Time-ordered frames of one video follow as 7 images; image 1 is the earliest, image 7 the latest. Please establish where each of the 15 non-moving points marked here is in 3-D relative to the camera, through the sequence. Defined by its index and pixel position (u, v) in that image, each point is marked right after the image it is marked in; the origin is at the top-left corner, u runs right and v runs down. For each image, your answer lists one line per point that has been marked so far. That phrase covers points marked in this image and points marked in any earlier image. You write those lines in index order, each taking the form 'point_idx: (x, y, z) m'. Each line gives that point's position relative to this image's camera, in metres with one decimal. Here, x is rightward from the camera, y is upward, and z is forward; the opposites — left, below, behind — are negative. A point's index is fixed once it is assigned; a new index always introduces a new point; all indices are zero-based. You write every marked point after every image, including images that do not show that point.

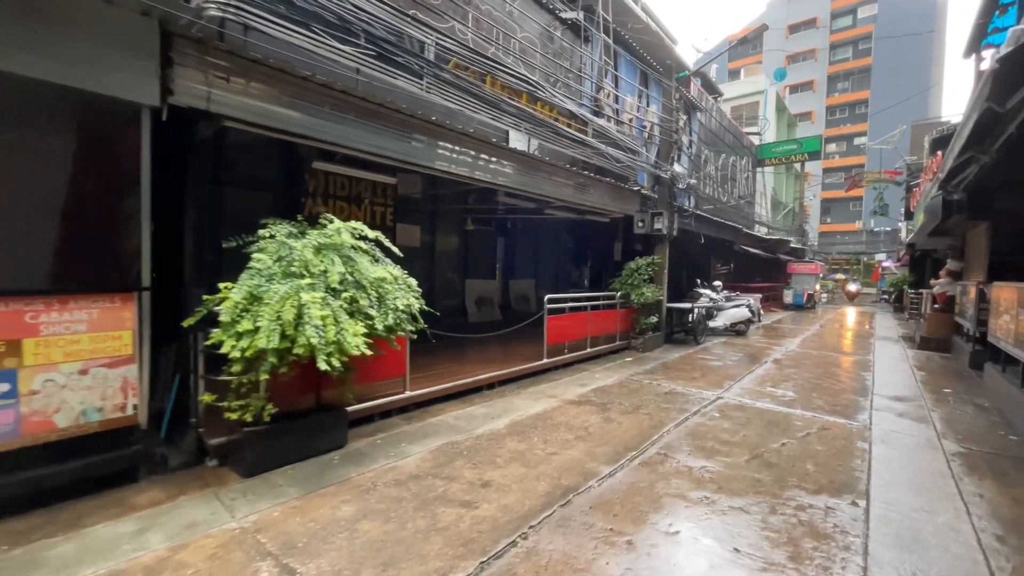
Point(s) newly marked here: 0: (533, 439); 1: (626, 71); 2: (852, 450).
0: (+0.2, -1.4, +4.0) m
1: (+2.9, +5.5, +11.2) m
2: (+3.1, -1.5, +4.0) m
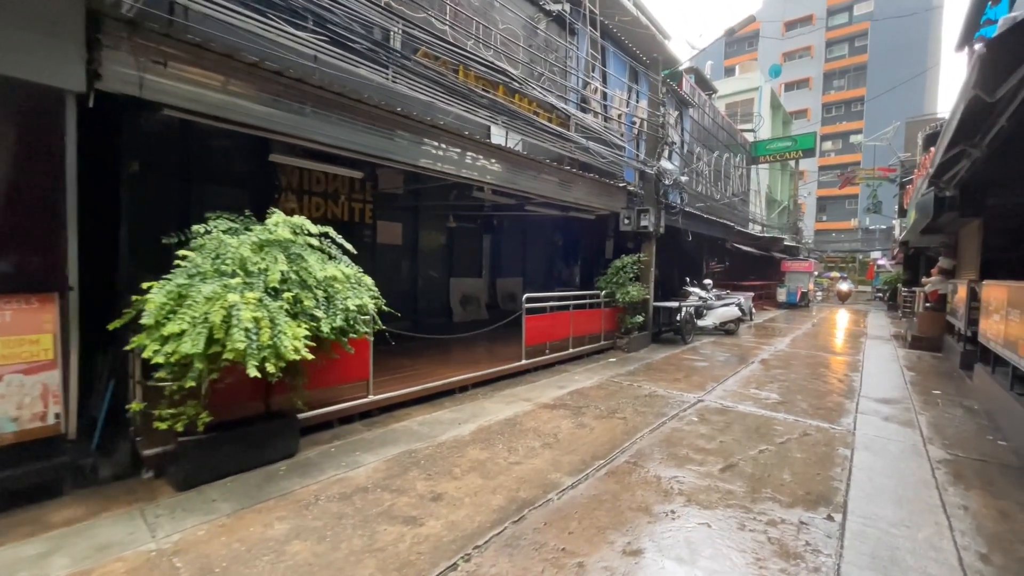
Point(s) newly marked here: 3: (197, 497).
0: (-0.1, -1.4, +3.8) m
1: (+2.6, +5.6, +11.0) m
2: (+2.8, -1.5, +3.8) m
3: (-2.1, -1.4, +2.9) m
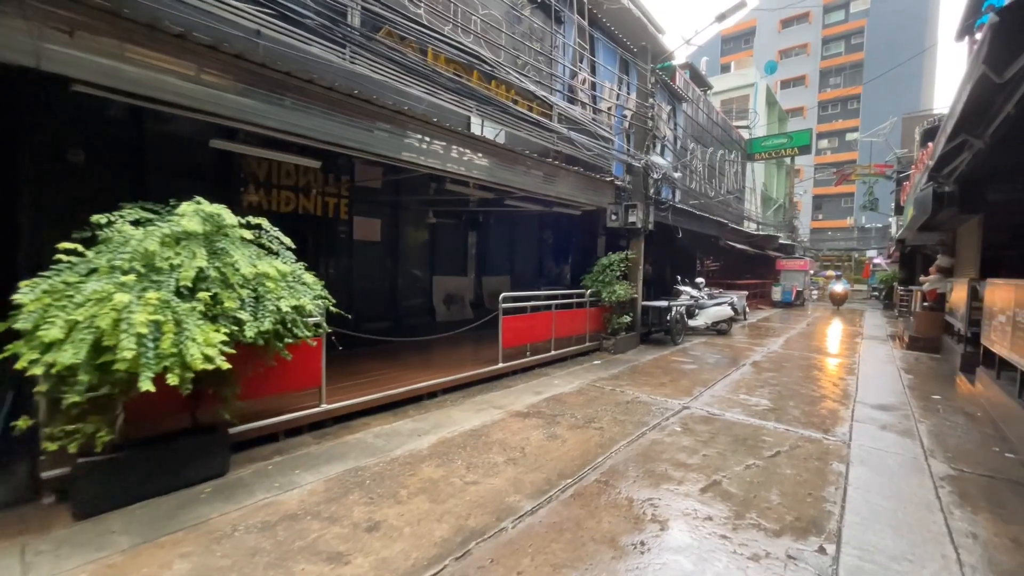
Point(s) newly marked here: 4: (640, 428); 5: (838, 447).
0: (-0.4, -1.4, +3.5) m
1: (+2.2, +5.6, +10.6) m
2: (+2.5, -1.5, +3.5) m
3: (-2.4, -1.4, +2.5) m
4: (+1.3, -1.4, +4.3) m
5: (+3.0, -1.5, +4.0) m
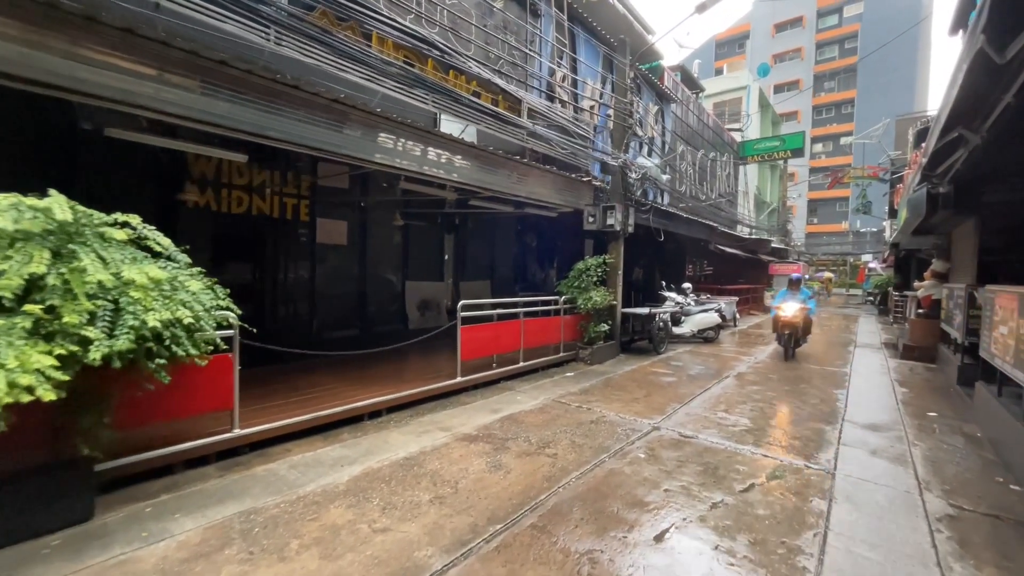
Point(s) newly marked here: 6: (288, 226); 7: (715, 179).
0: (-0.9, -1.4, +3.0) m
1: (+1.7, +5.5, +10.2) m
2: (+2.0, -1.5, +3.0) m
3: (-2.9, -1.4, +2.0) m
4: (+0.8, -1.5, +3.8) m
5: (+2.5, -1.5, +3.5) m
6: (-3.9, +1.1, +7.6) m
7: (+8.6, +4.6, +18.6) m
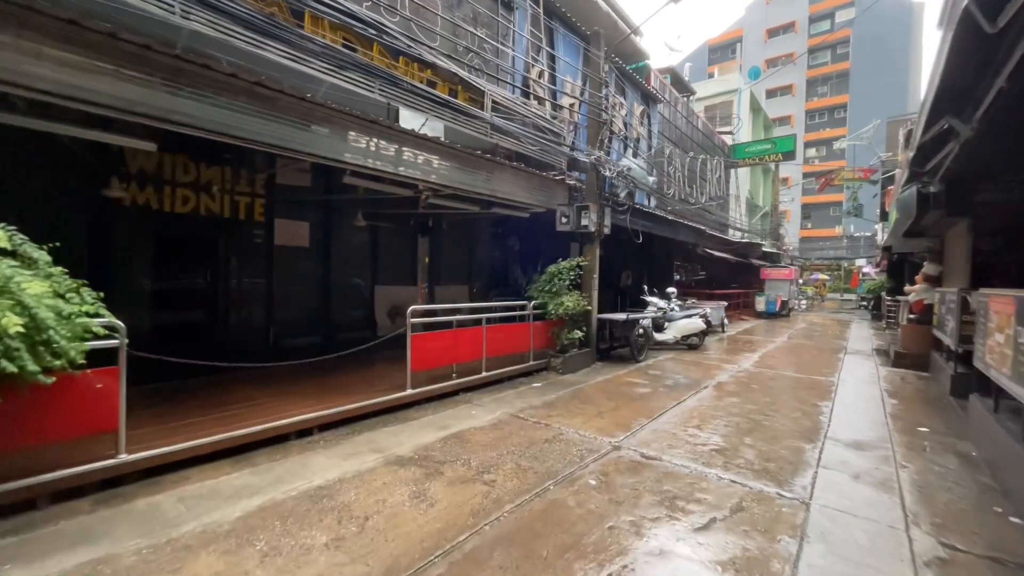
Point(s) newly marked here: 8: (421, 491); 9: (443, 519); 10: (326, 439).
0: (-1.5, -1.5, +2.5) m
1: (+1.1, +5.4, +9.8) m
2: (+1.5, -1.6, +2.5) m
3: (-3.4, -1.4, +1.5) m
4: (+0.2, -1.5, +3.4) m
5: (+2.0, -1.5, +3.1) m
6: (-4.4, +1.0, +7.2) m
7: (+8.0, +4.4, +18.3) m
8: (-0.7, -1.5, +3.2) m
9: (-0.4, -1.5, +2.8) m
10: (-1.7, -1.4, +4.2) m
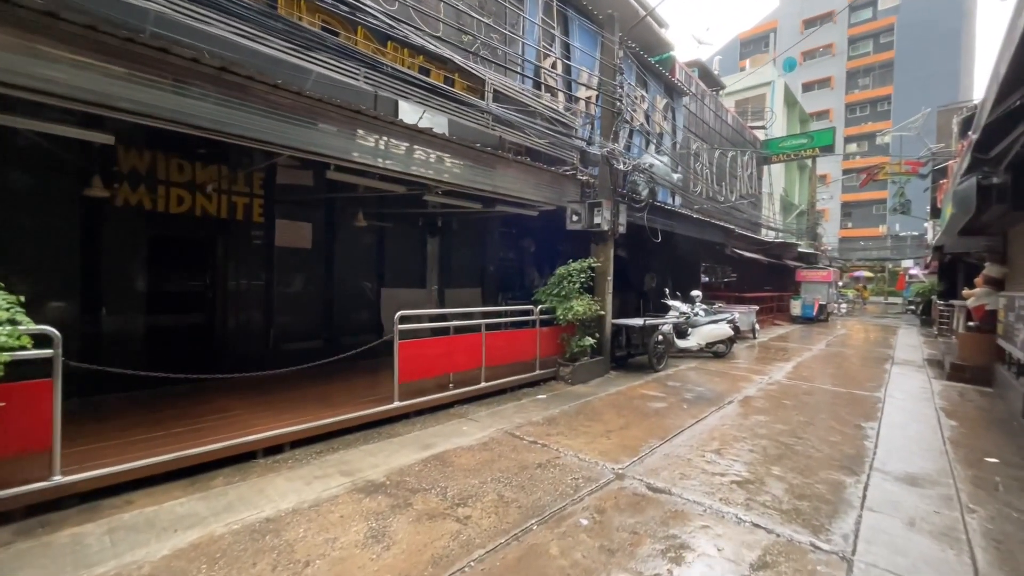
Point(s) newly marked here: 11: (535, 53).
0: (-1.7, -1.5, +2.1) m
1: (+1.4, +5.3, +9.3) m
2: (+1.3, -1.6, +2.0) m
3: (-3.7, -1.5, +1.3) m
4: (+0.1, -1.5, +2.9) m
5: (+1.8, -1.6, +2.5) m
6: (-4.3, +0.9, +7.0) m
7: (+8.7, +4.3, +17.3) m
8: (-0.8, -1.5, +2.8) m
9: (-0.6, -1.5, +2.4) m
10: (-1.8, -1.5, +3.8) m
11: (+0.4, +4.5, +8.5) m
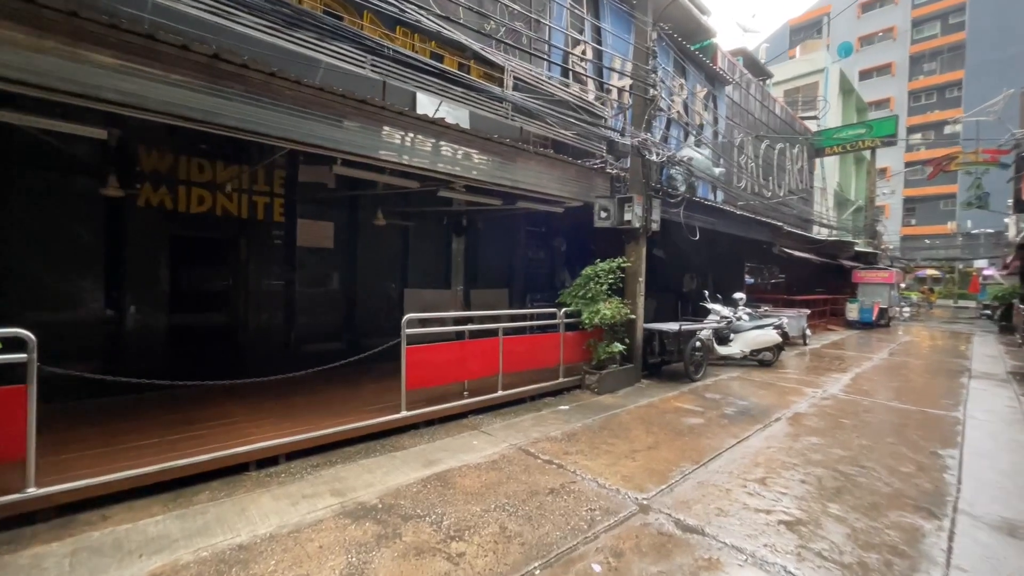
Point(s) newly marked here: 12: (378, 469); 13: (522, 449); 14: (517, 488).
0: (-1.7, -1.5, +1.8) m
1: (+1.9, +5.3, +8.7) m
2: (+1.2, -1.6, +1.5) m
3: (-3.8, -1.5, +1.2) m
4: (+0.1, -1.5, +2.5) m
5: (+1.8, -1.6, +1.9) m
6: (-3.9, +0.9, +6.9) m
7: (+9.9, +4.2, +16.1) m
8: (-0.8, -1.5, +2.4) m
9: (-0.7, -1.5, +2.0) m
10: (-1.8, -1.5, +3.5) m
11: (+0.9, +4.5, +8.0) m
12: (-1.1, -1.5, +3.6) m
13: (+0.1, -1.5, +4.1) m
14: (0.0, -1.5, +3.3) m
